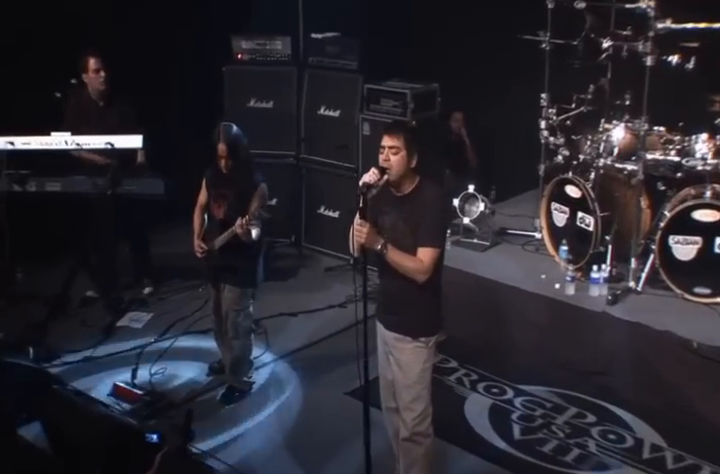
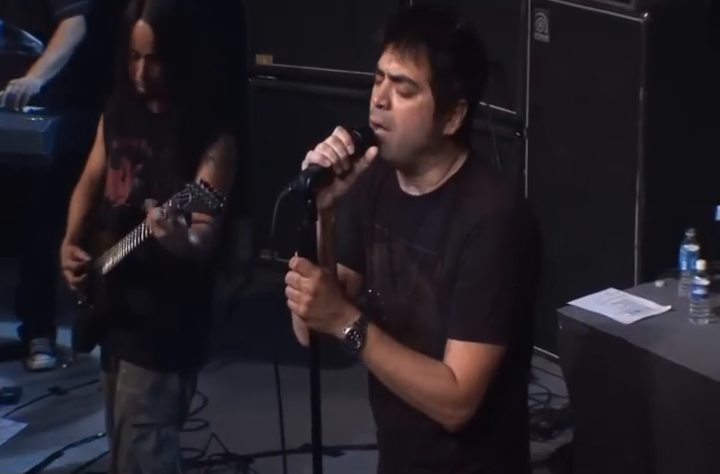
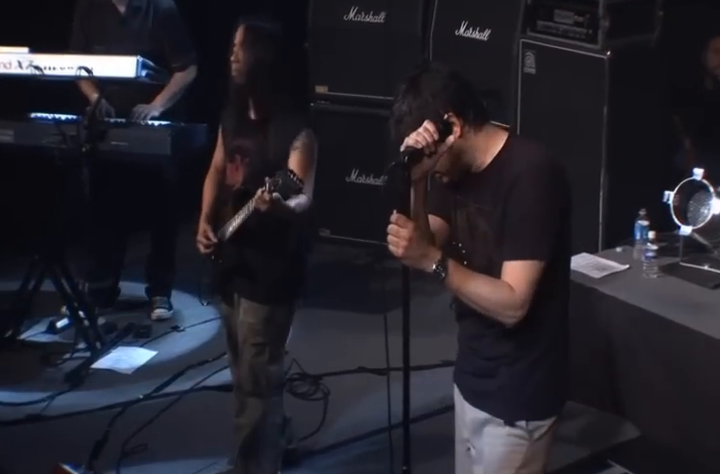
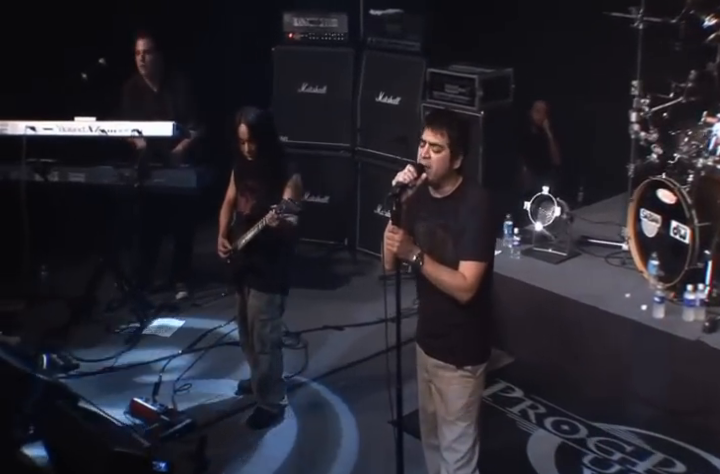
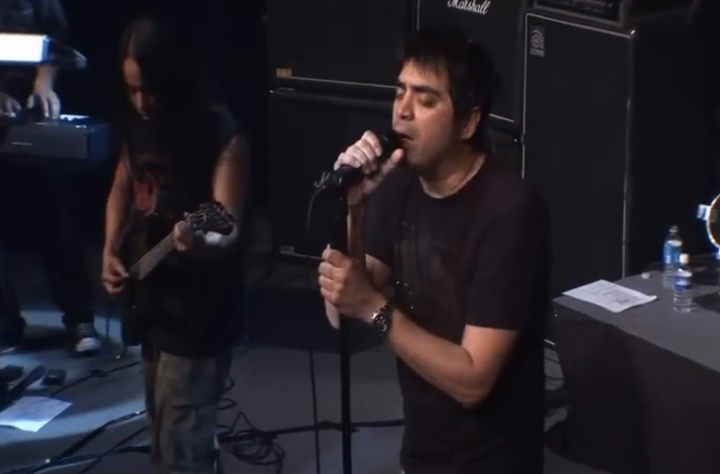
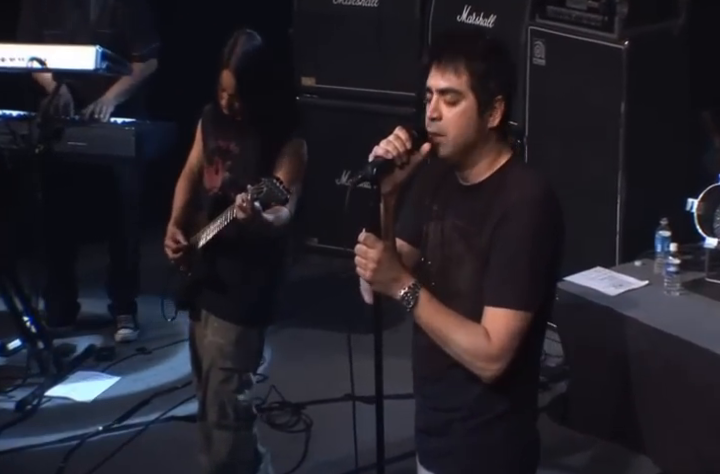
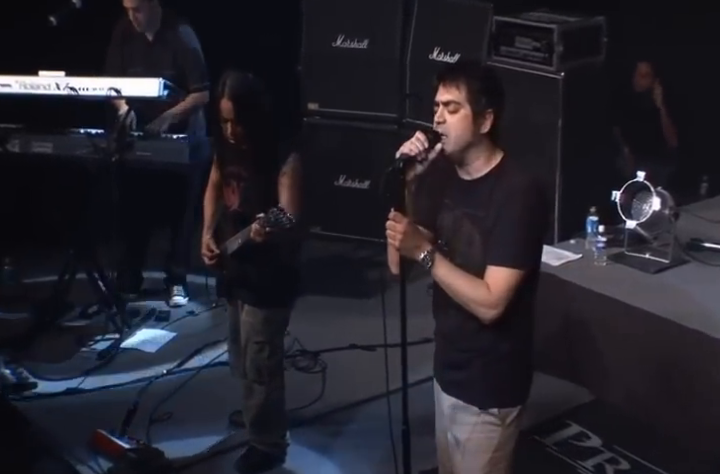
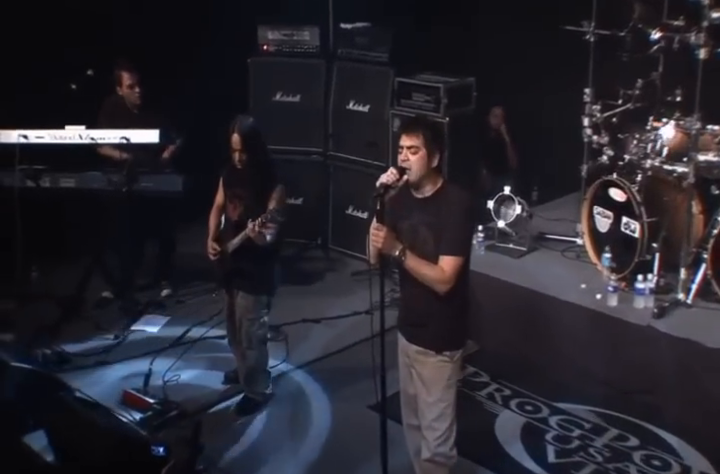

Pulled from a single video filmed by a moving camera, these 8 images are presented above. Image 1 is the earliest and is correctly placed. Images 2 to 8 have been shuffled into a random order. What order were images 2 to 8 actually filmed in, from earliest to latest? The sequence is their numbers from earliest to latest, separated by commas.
8, 4, 7, 3, 6, 5, 2
